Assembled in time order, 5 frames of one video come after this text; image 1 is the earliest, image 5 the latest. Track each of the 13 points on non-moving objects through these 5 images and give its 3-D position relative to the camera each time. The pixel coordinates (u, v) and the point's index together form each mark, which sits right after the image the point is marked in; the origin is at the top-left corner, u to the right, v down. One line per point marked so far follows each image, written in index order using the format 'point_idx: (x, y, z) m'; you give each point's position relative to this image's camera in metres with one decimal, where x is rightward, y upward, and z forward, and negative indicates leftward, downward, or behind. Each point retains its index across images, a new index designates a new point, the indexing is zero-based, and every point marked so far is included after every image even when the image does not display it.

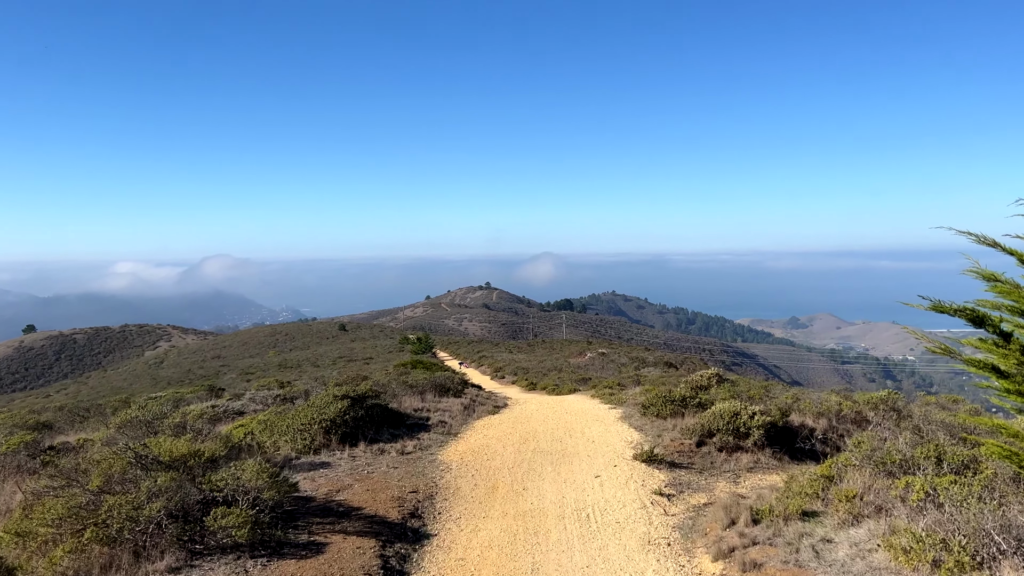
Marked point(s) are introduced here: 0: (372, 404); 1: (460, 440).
0: (-3.6, -2.9, +12.7) m
1: (-1.2, -3.6, +11.9) m
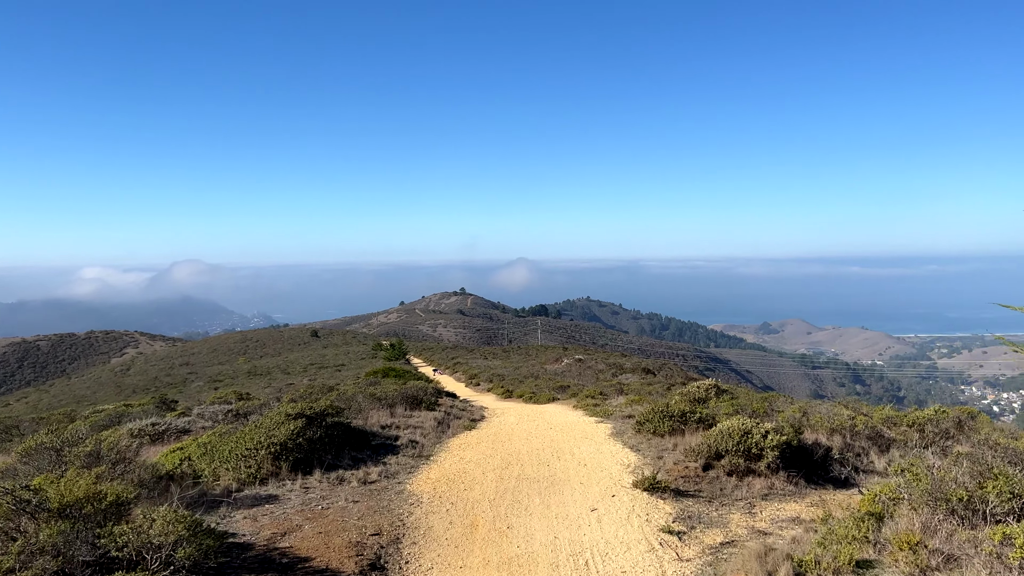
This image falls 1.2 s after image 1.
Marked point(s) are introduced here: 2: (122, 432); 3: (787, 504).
0: (-4.0, -3.0, +11.0) m
1: (-1.6, -3.7, +10.3) m
2: (-11.1, -4.1, +14.0) m
3: (+5.0, -3.9, +9.1) m
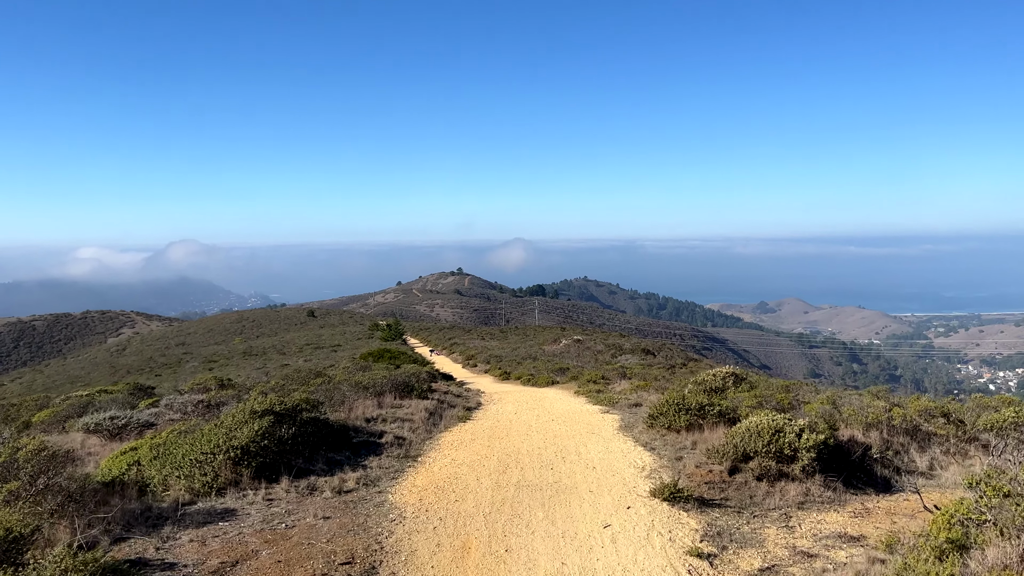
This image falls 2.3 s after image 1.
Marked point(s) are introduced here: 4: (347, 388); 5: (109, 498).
0: (-4.0, -2.6, +9.7) m
1: (-1.6, -3.3, +9.0) m
2: (-11.1, -3.6, +12.7) m
3: (+5.0, -3.6, +7.9) m
4: (-5.0, -3.1, +15.2) m
5: (-6.1, -3.2, +7.6) m
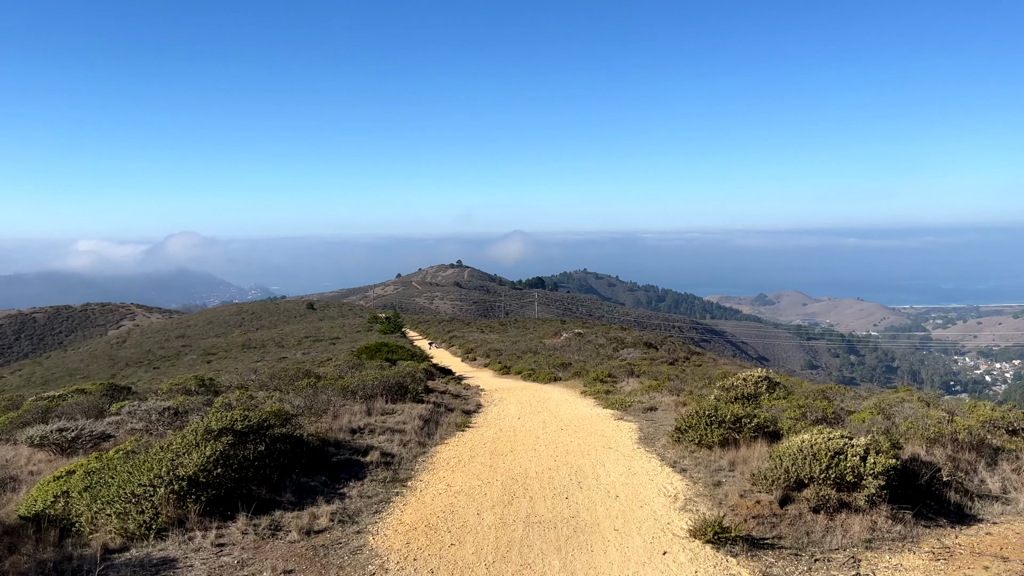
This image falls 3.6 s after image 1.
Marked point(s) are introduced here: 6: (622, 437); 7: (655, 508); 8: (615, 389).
0: (-3.9, -2.5, +8.2) m
1: (-1.5, -3.2, +7.6) m
2: (-11.0, -3.4, +11.2) m
3: (+5.1, -3.5, +6.5) m
4: (-4.9, -2.9, +13.8) m
5: (-6.0, -3.1, +6.1) m
6: (+2.4, -3.3, +10.9) m
7: (+2.1, -3.2, +7.3) m
8: (+4.0, -3.9, +19.4) m
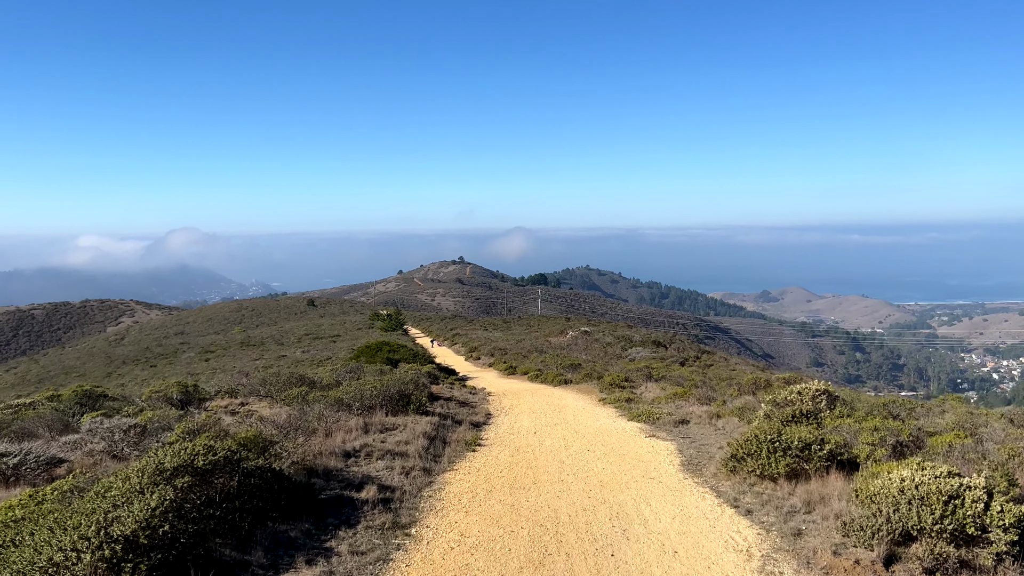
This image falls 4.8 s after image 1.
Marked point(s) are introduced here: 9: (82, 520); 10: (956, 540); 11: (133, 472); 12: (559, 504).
0: (-3.5, -2.5, +6.7) m
1: (-1.1, -3.2, +6.0) m
2: (-10.6, -3.4, +9.7) m
3: (+5.5, -3.5, +4.9) m
4: (-4.5, -2.8, +12.2) m
5: (-5.6, -3.1, +4.6) m
6: (+2.8, -3.3, +9.4) m
7: (+2.5, -3.2, +5.7) m
8: (+4.4, -3.9, +17.8) m
9: (-4.6, -2.5, +5.4) m
10: (+5.2, -2.9, +5.8) m
11: (-4.8, -2.4, +6.4) m
12: (+0.6, -3.2, +7.4) m
